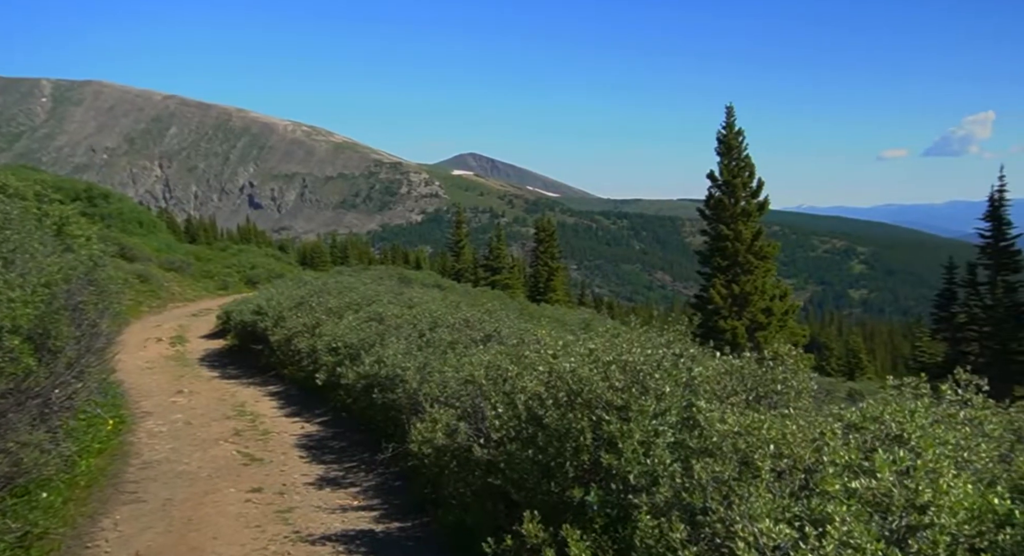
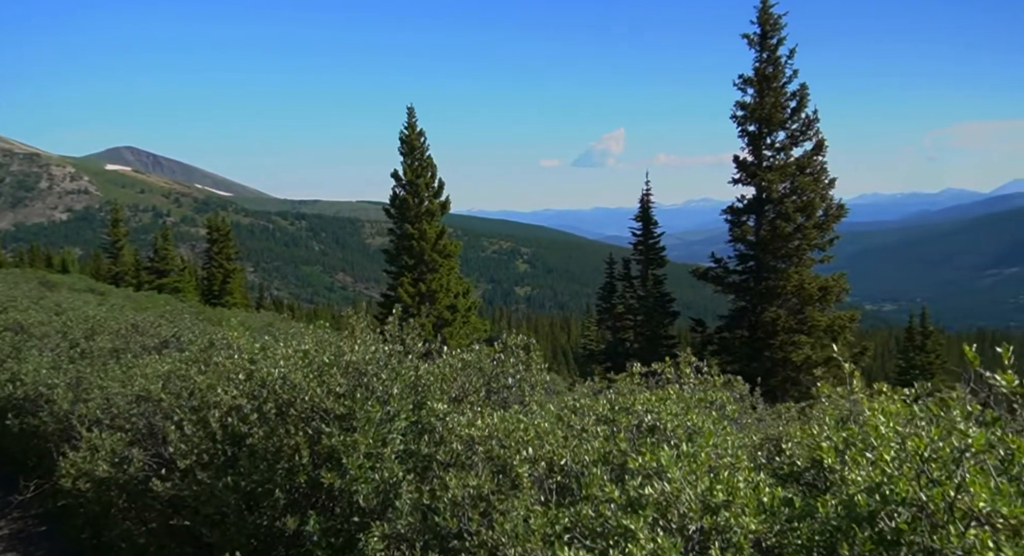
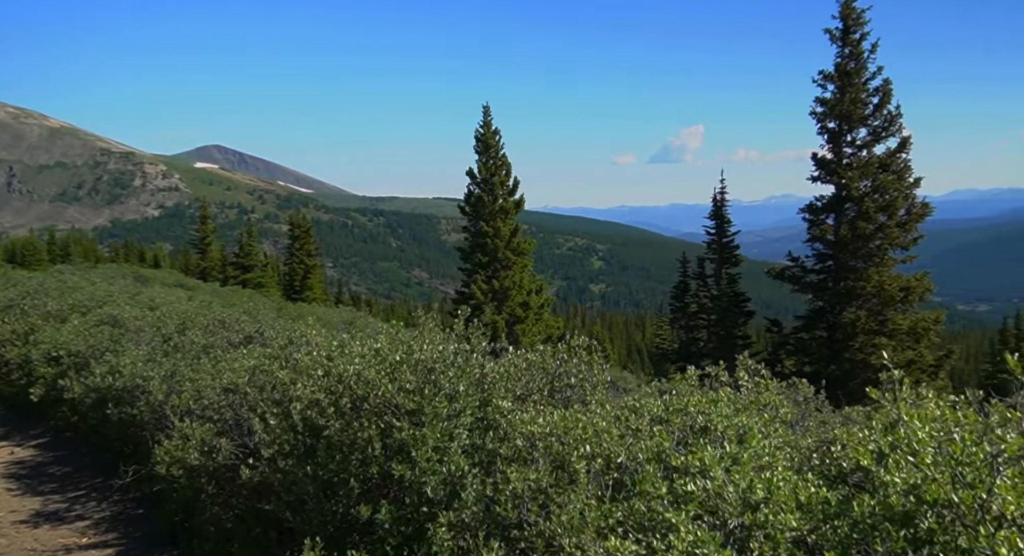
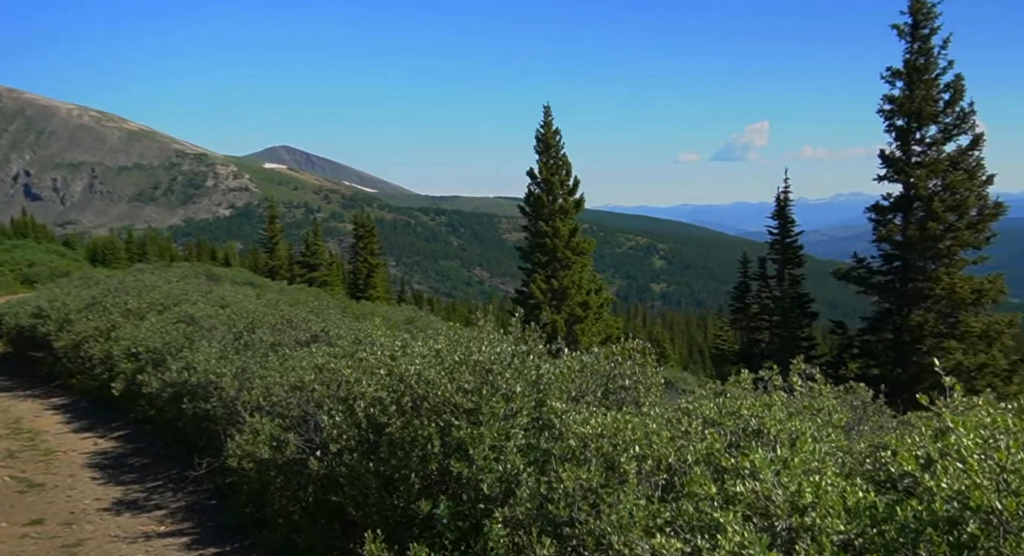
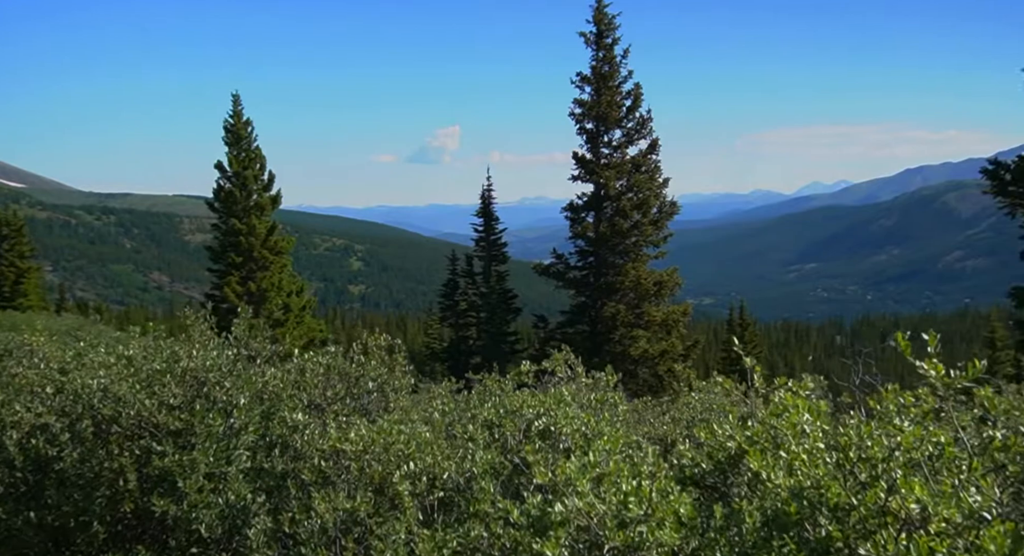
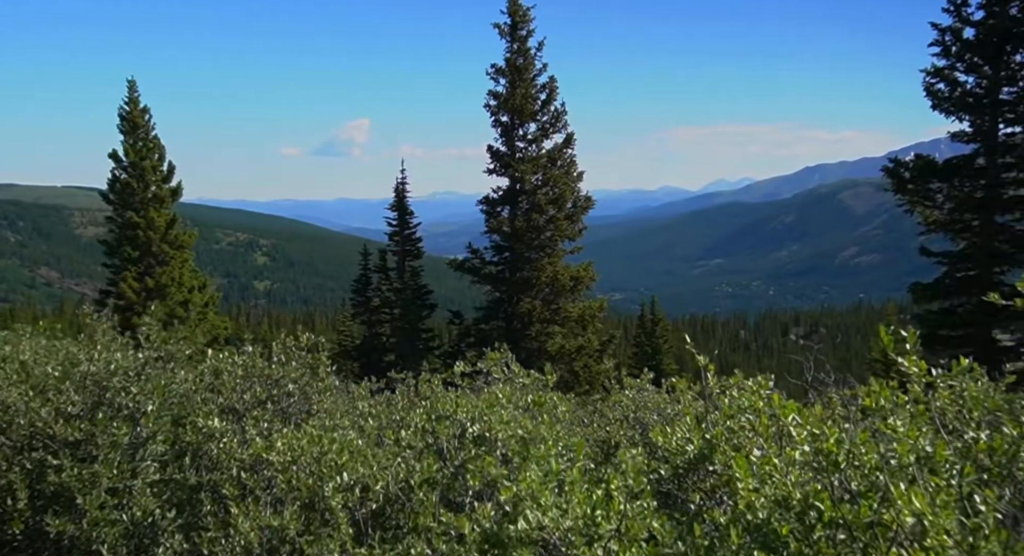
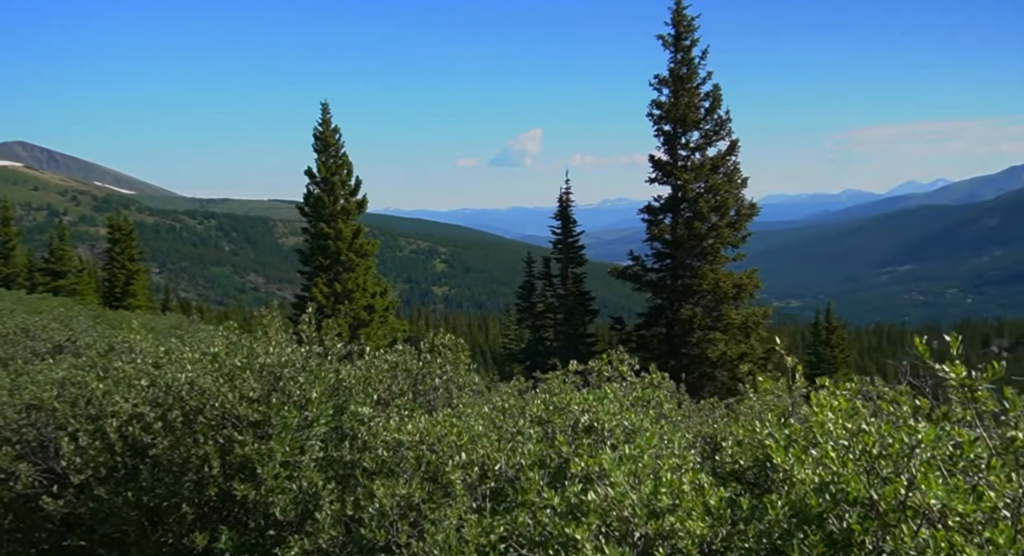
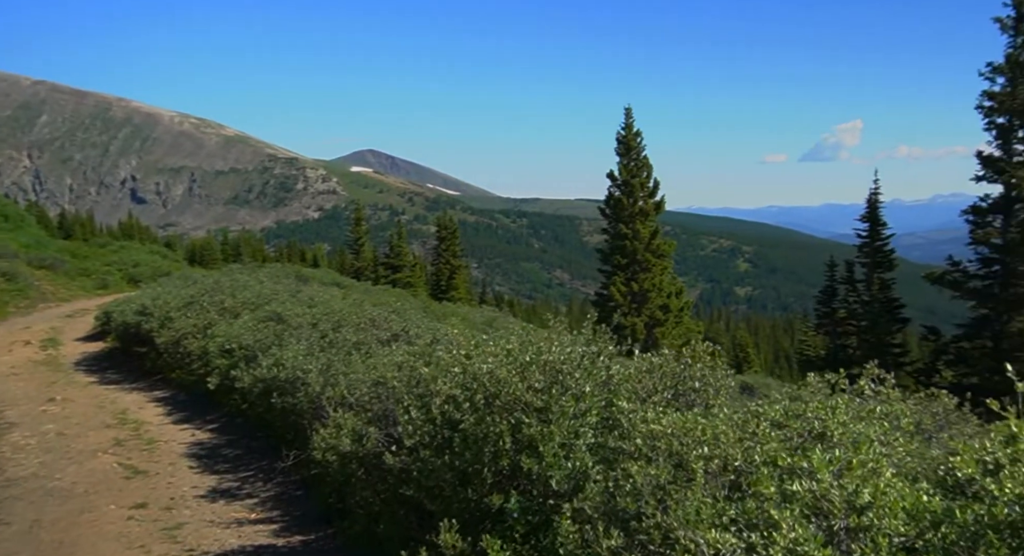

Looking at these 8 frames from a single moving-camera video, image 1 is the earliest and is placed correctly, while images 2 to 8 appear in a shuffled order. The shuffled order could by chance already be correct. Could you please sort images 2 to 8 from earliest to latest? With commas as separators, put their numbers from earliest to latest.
8, 4, 3, 2, 7, 5, 6
